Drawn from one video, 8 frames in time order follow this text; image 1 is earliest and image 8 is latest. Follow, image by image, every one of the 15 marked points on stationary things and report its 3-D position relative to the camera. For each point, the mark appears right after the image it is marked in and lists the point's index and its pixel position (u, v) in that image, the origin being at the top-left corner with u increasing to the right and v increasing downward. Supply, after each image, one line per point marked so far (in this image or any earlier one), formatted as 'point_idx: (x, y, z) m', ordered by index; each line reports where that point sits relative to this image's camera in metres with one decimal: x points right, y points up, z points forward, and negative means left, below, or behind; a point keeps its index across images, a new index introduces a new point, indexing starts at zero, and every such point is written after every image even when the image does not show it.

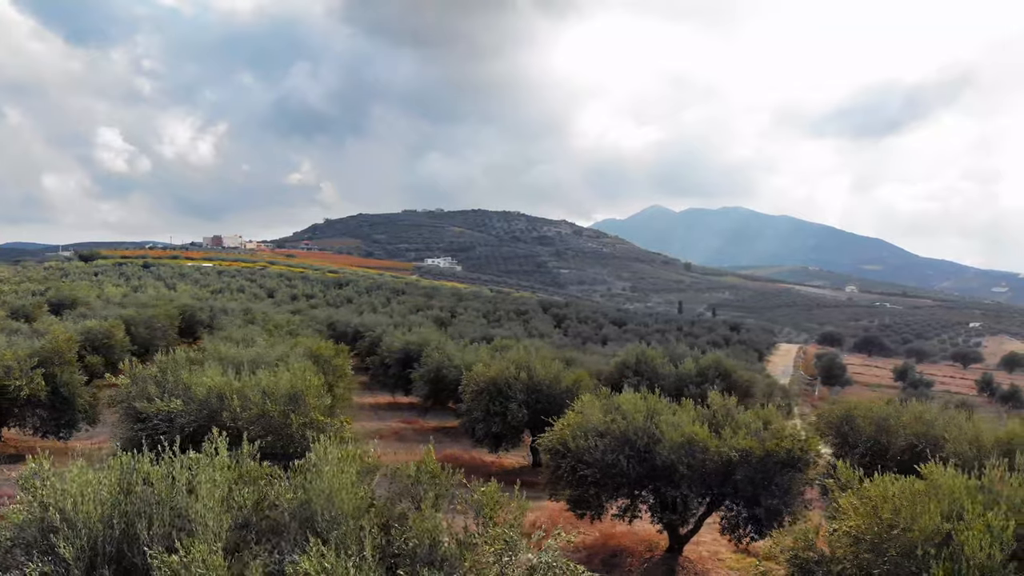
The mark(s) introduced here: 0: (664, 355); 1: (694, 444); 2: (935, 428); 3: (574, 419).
0: (+4.9, -2.2, +16.5) m
1: (+2.6, -2.2, +7.1) m
2: (+6.2, -2.1, +7.5) m
3: (+1.0, -2.0, +7.8) m
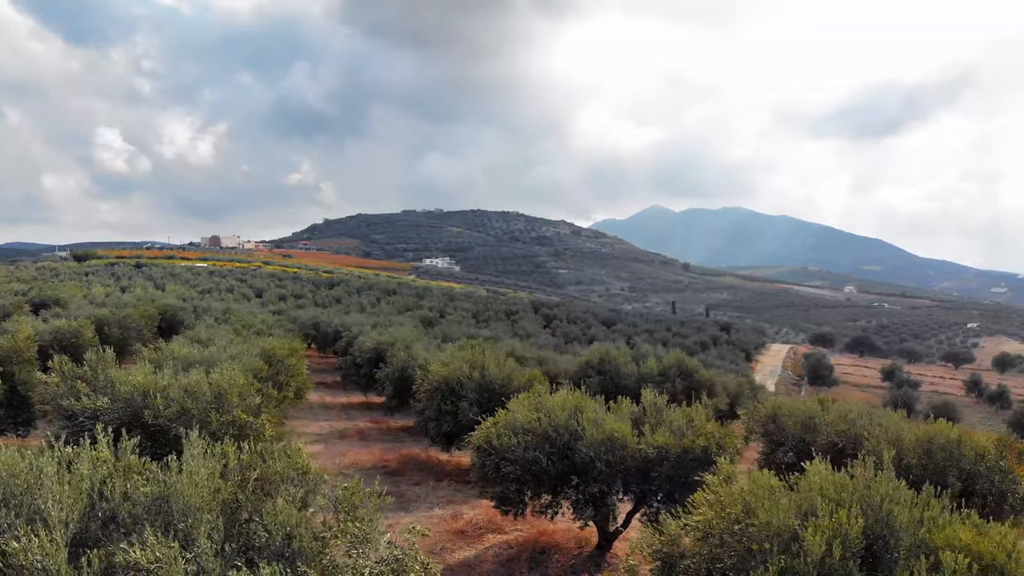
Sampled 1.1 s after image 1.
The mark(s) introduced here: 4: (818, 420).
0: (+3.8, -2.2, +16.6) m
1: (+1.5, -2.2, +7.2) m
2: (+5.1, -2.1, +7.6) m
3: (-0.1, -2.0, +7.8) m
4: (+4.7, -2.1, +7.8) m
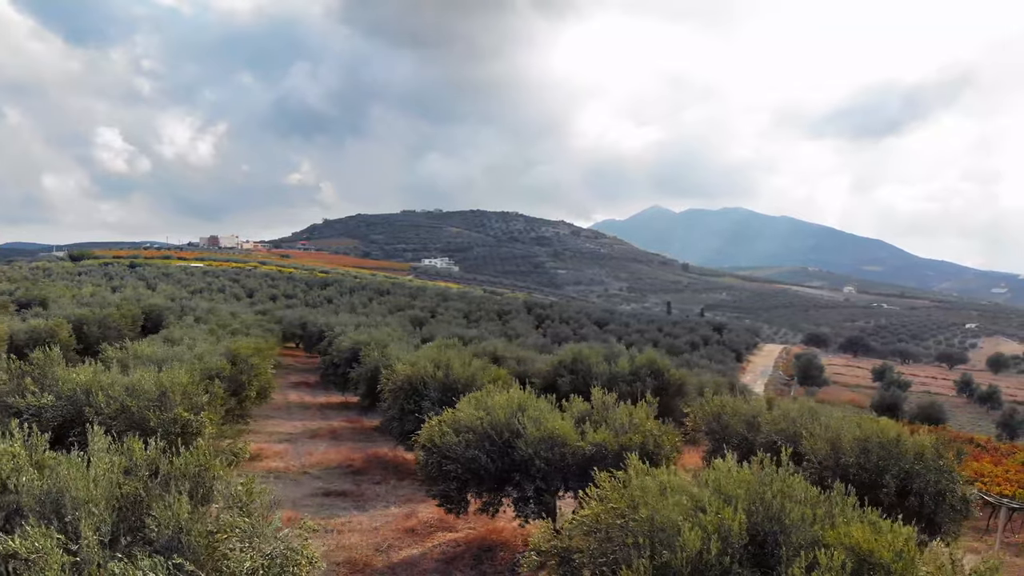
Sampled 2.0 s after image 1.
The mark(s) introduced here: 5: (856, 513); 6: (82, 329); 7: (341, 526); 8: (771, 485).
0: (+2.9, -2.2, +16.6) m
1: (+0.6, -2.2, +7.2) m
2: (+4.3, -2.1, +7.6) m
3: (-1.0, -2.0, +7.9) m
4: (+3.9, -2.0, +7.9) m
5: (+3.1, -2.0, +4.5) m
6: (-16.3, -1.5, +19.1) m
7: (-3.1, -4.2, +9.0) m
8: (+2.3, -1.8, +4.5) m
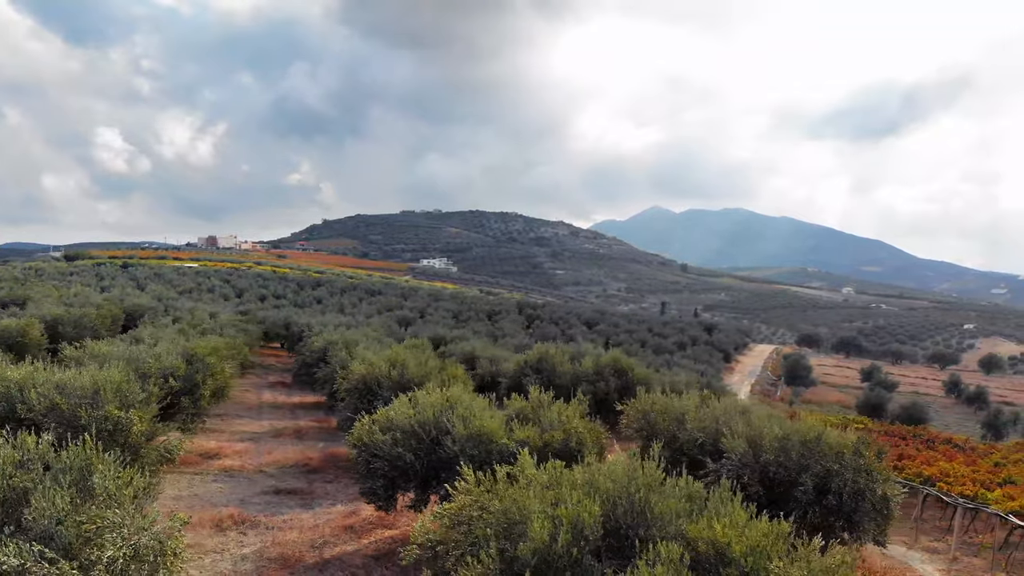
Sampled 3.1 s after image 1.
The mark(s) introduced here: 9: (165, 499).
0: (+1.9, -2.2, +16.7) m
1: (-0.5, -2.2, +7.3) m
2: (+3.2, -2.1, +7.7) m
3: (-2.1, -2.0, +8.0) m
4: (+2.8, -2.0, +8.0) m
5: (+2.0, -2.0, +4.6) m
6: (-17.3, -1.5, +19.2) m
7: (-4.2, -4.2, +9.1) m
8: (+1.2, -1.8, +4.6) m
9: (-6.7, -4.1, +9.7) m
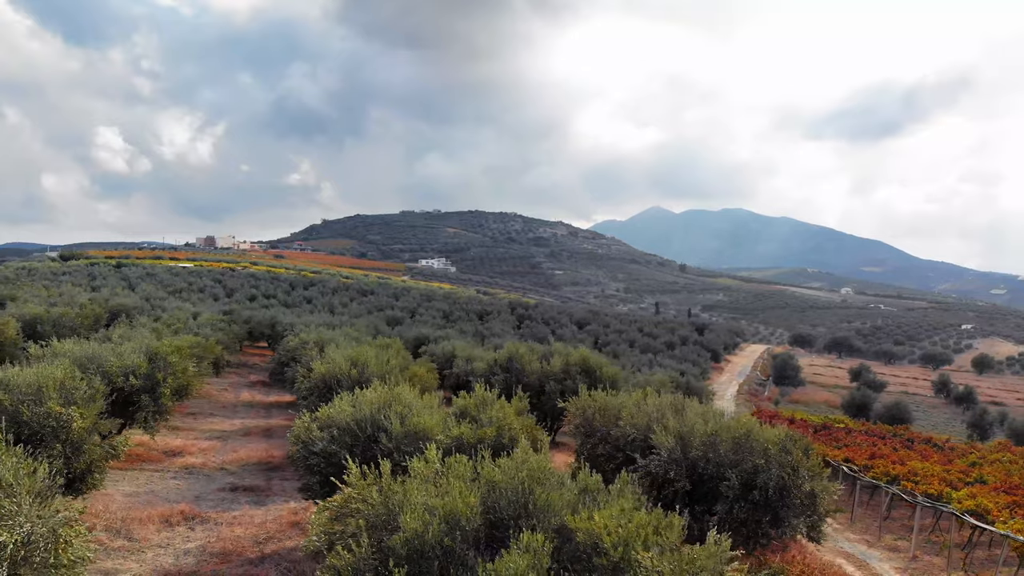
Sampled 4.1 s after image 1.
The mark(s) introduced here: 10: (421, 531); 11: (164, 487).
0: (+0.9, -2.2, +16.9) m
1: (-1.4, -2.2, +7.4) m
2: (+2.2, -2.1, +7.8) m
3: (-3.1, -2.0, +8.1) m
4: (+1.8, -2.0, +8.1) m
5: (+1.0, -2.0, +4.8) m
6: (-18.3, -1.5, +19.3) m
7: (-5.1, -4.2, +9.2) m
8: (+0.2, -1.7, +4.7) m
9: (-7.7, -4.1, +9.8) m
10: (-0.7, -1.9, +3.9) m
11: (-7.3, -4.2, +10.6) m
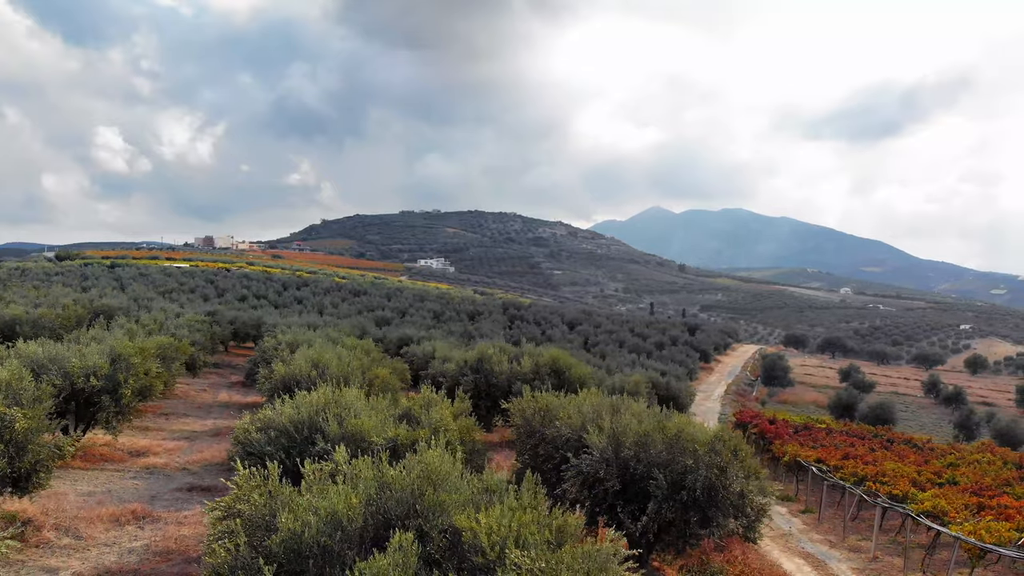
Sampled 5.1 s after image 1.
0: (-0.1, -2.2, +17.0) m
1: (-2.4, -2.2, +7.5) m
2: (+1.2, -2.1, +7.9) m
3: (-4.0, -2.0, +8.2) m
4: (+0.8, -2.1, +8.2) m
5: (0.0, -2.0, +4.9) m
6: (-19.3, -1.5, +19.4) m
7: (-6.1, -4.3, +9.3) m
8: (-0.8, -1.8, +4.8) m
9: (-8.6, -4.1, +9.9) m
10: (-1.7, -1.9, +4.0) m
11: (-8.3, -4.2, +10.7) m
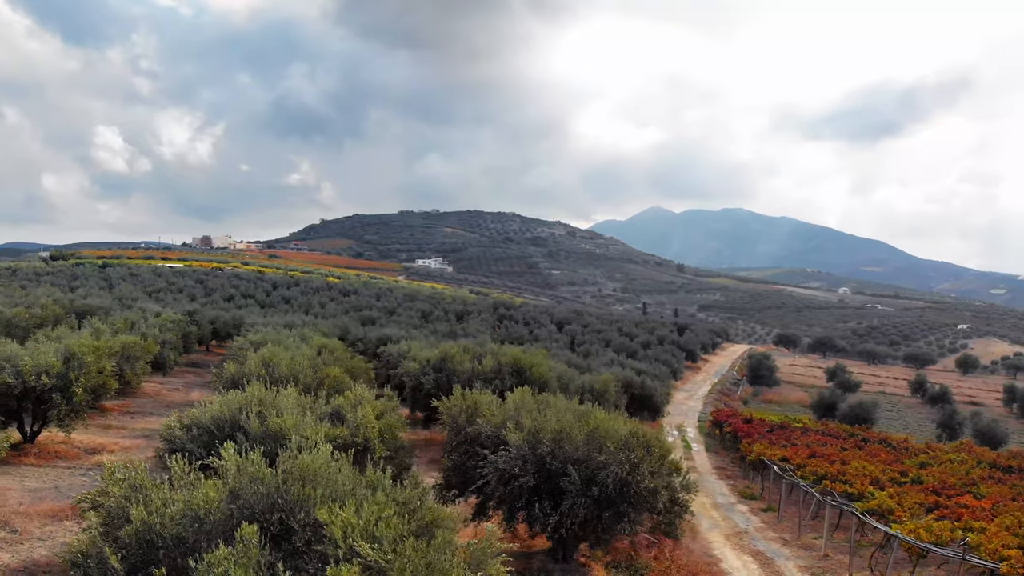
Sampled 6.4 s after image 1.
0: (-1.3, -2.2, +17.1) m
1: (-3.6, -2.2, +7.6) m
2: (0.0, -2.1, +8.0) m
3: (-5.3, -2.0, +8.3) m
4: (-0.4, -2.1, +8.3) m
5: (-1.2, -2.0, +5.0) m
6: (-20.5, -1.5, +19.5) m
7: (-7.3, -4.3, +9.4) m
8: (-2.0, -1.8, +4.9) m
9: (-9.9, -4.1, +10.0) m
10: (-2.9, -1.9, +4.1) m
11: (-9.5, -4.2, +10.9) m
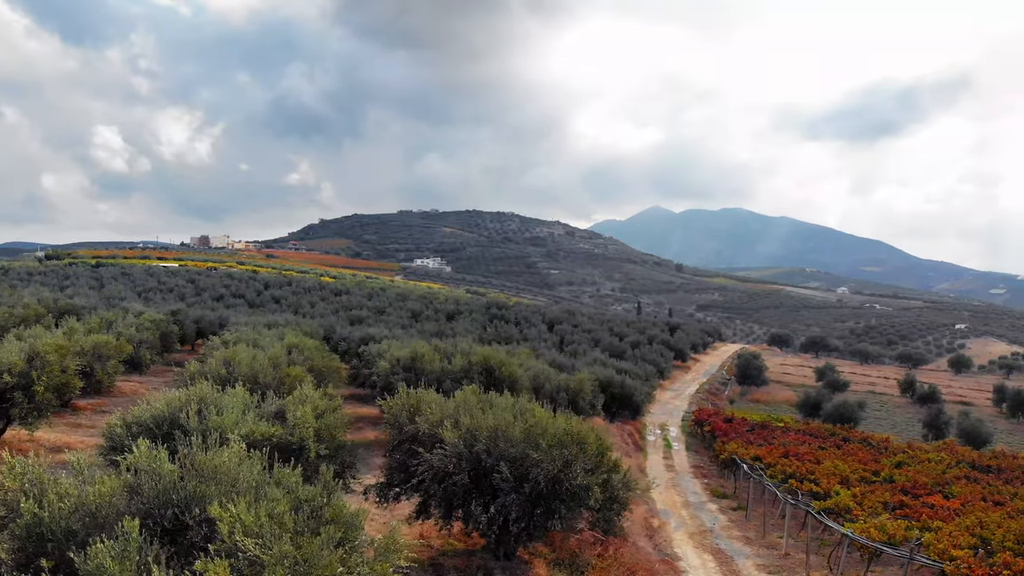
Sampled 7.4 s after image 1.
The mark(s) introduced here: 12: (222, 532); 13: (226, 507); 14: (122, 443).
0: (-2.3, -2.2, +17.1) m
1: (-4.6, -2.2, +7.7) m
2: (-1.0, -2.1, +8.1) m
3: (-6.2, -2.0, +8.3) m
4: (-1.4, -2.1, +8.3) m
5: (-2.2, -2.0, +5.0) m
6: (-21.5, -1.5, +19.6) m
7: (-8.3, -4.3, +9.5) m
8: (-3.0, -1.8, +5.0) m
9: (-10.8, -4.1, +10.1) m
10: (-3.9, -1.9, +4.2) m
11: (-10.5, -4.2, +10.9) m
12: (-2.5, -2.1, +4.3) m
13: (-2.6, -2.0, +4.5) m
14: (-5.9, -2.4, +7.7) m
